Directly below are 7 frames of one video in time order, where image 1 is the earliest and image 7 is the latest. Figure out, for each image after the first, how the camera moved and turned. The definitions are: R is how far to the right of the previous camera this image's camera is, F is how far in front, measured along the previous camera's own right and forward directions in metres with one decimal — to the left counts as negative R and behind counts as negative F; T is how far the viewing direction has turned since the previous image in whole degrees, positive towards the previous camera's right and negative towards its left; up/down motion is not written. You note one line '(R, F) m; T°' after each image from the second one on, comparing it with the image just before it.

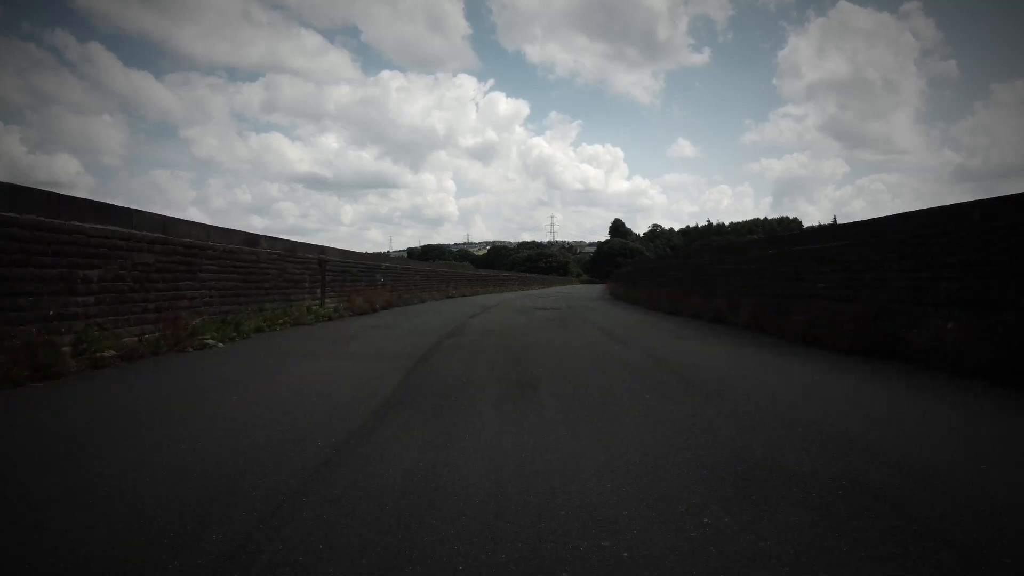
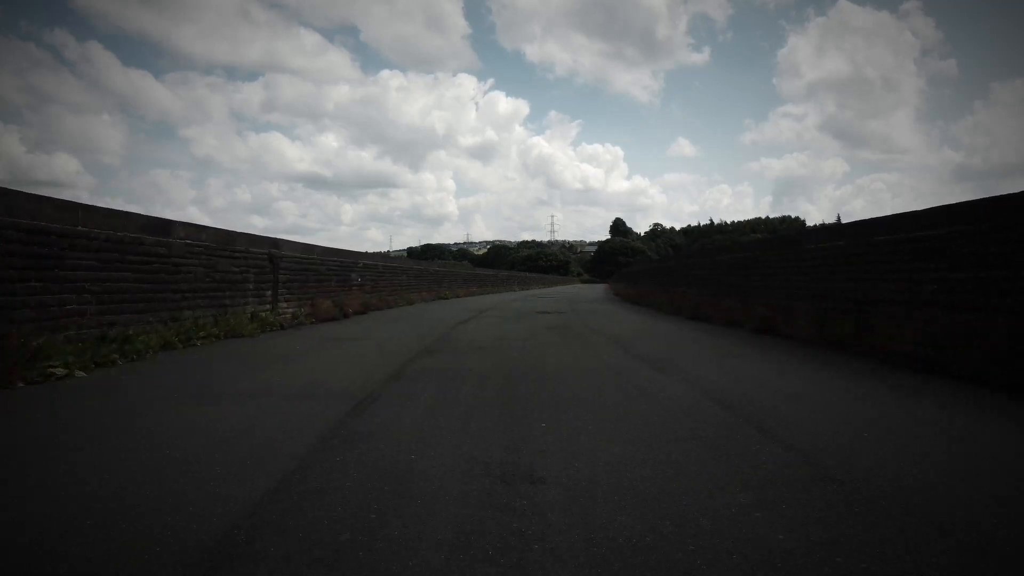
(-0.2, -0.2) m; 0°
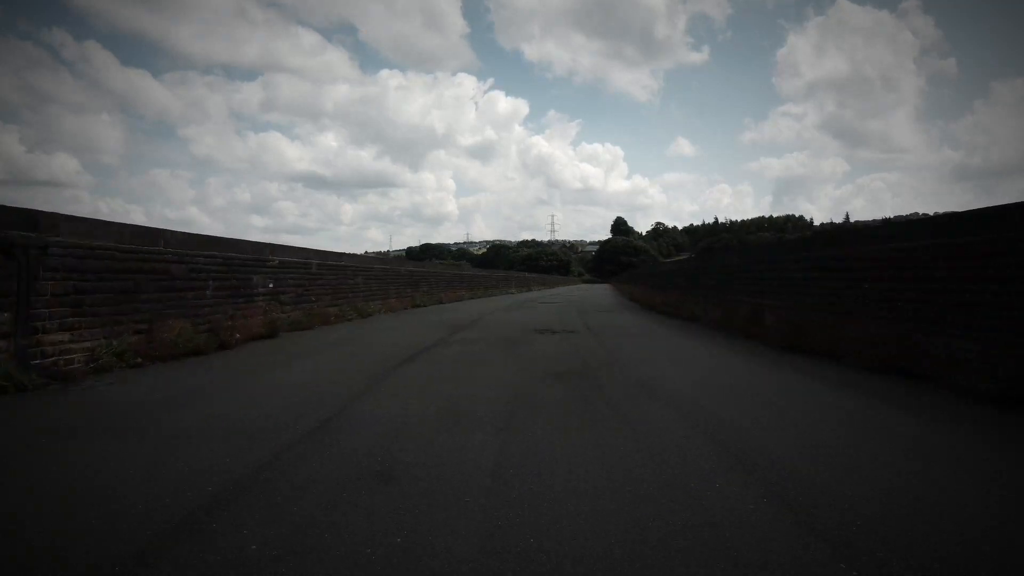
(+0.1, +1.4) m; 0°
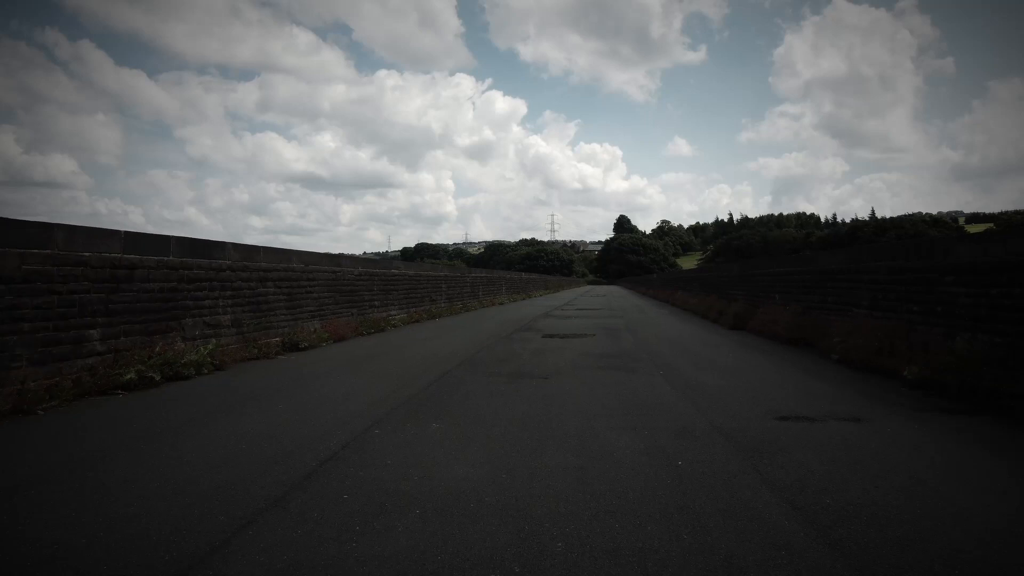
(-0.4, +2.4) m; 0°
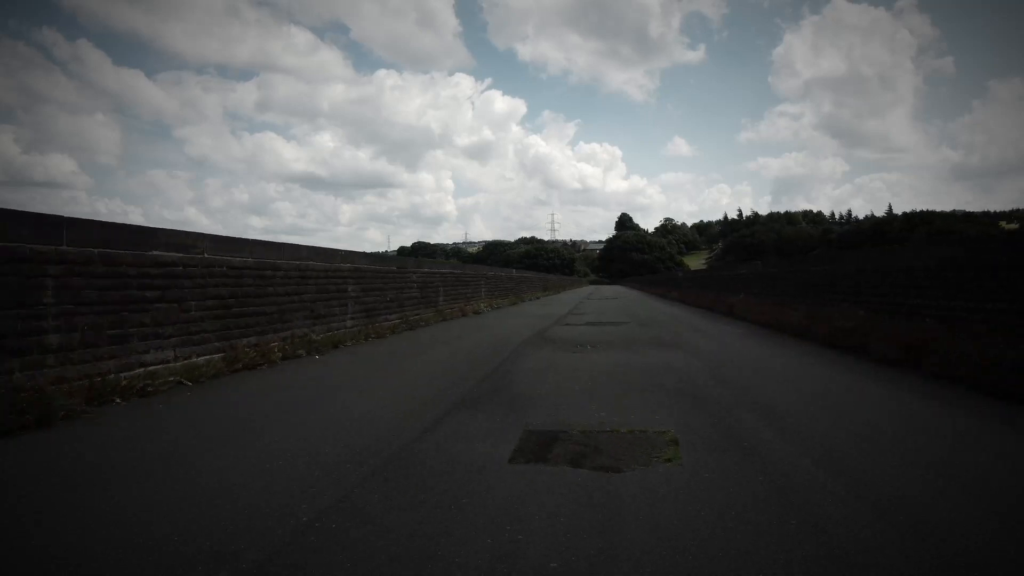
(0.0, +1.5) m; 0°
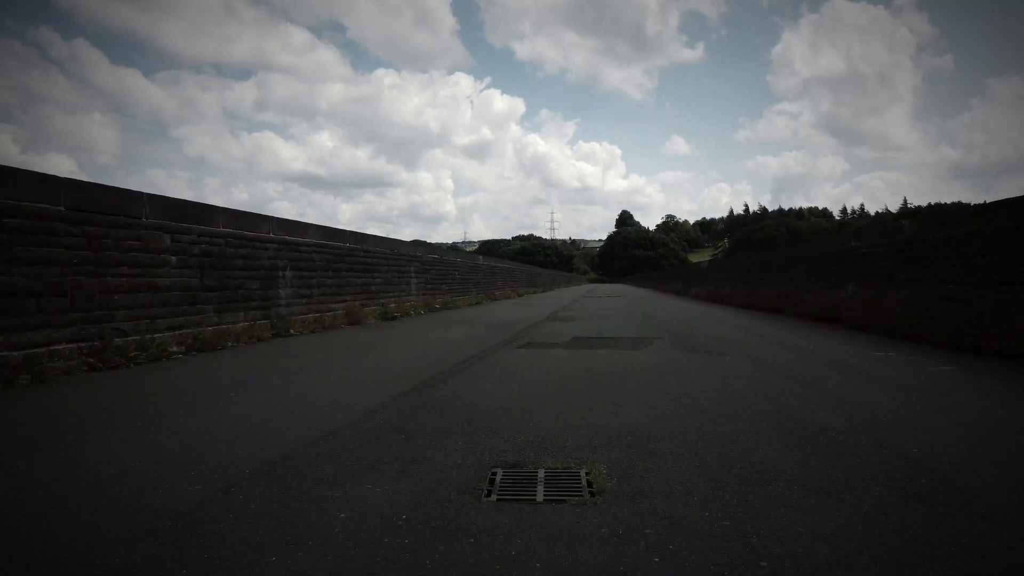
(+0.3, +1.8) m; 0°
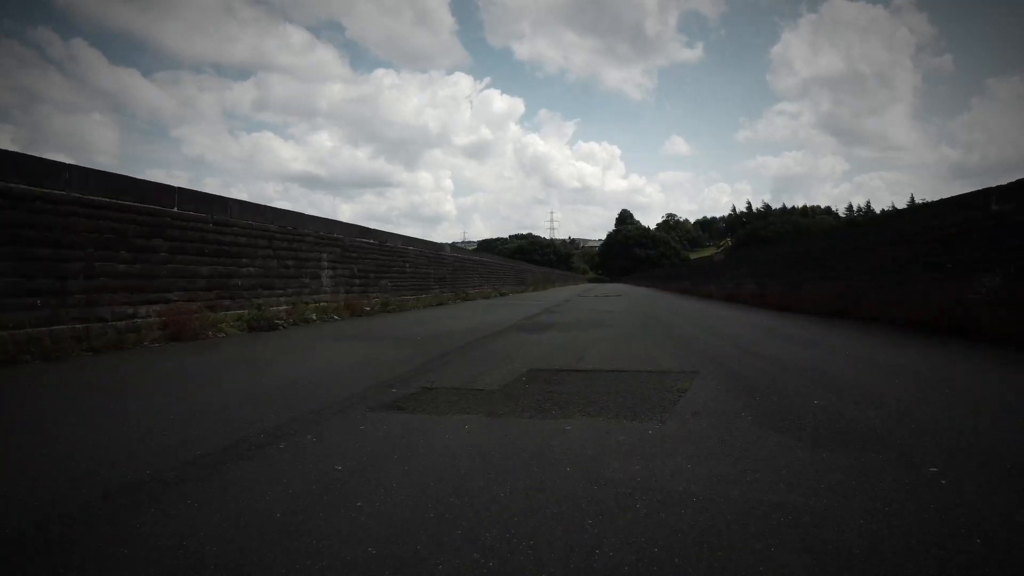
(+0.2, +0.9) m; 0°
